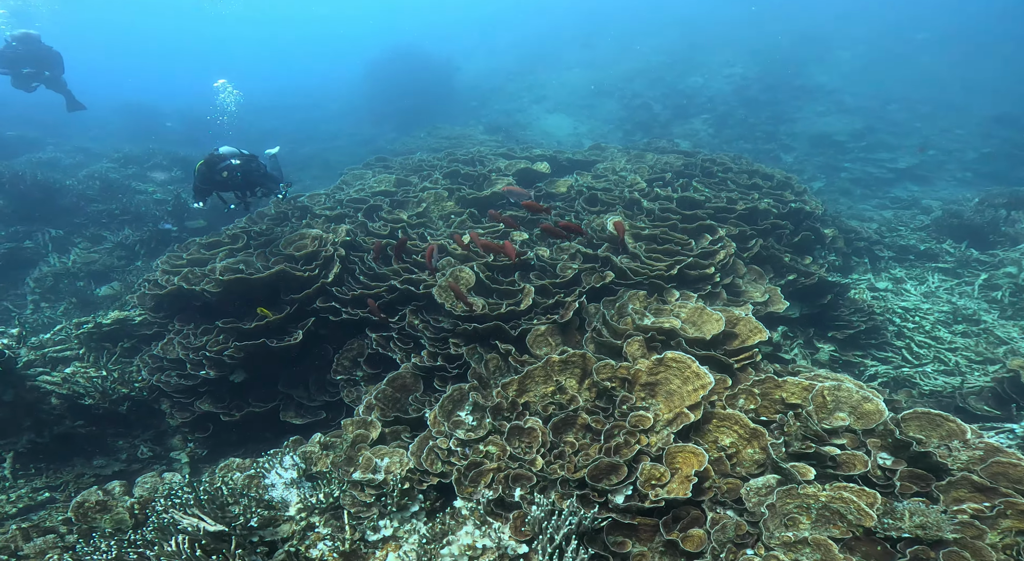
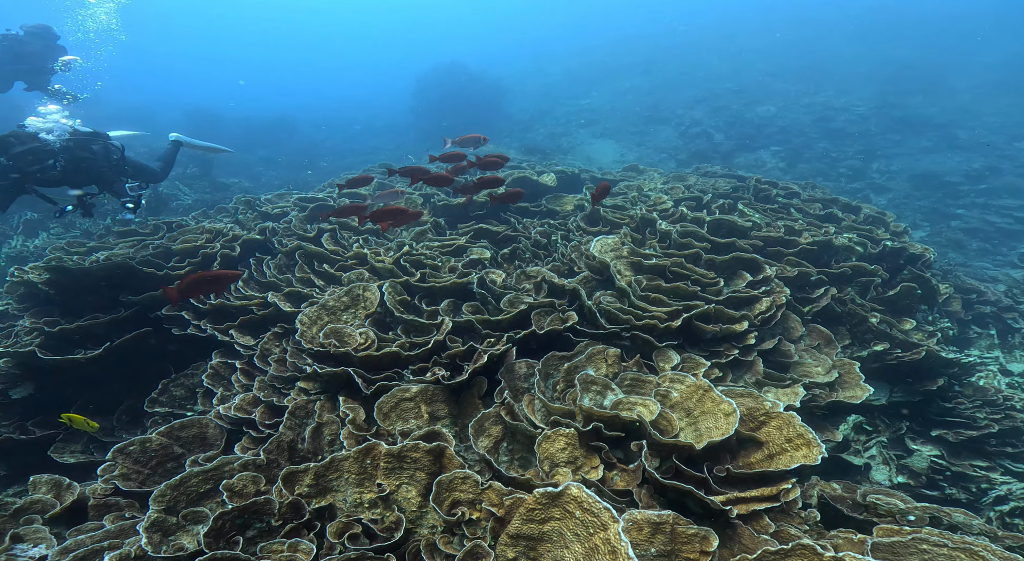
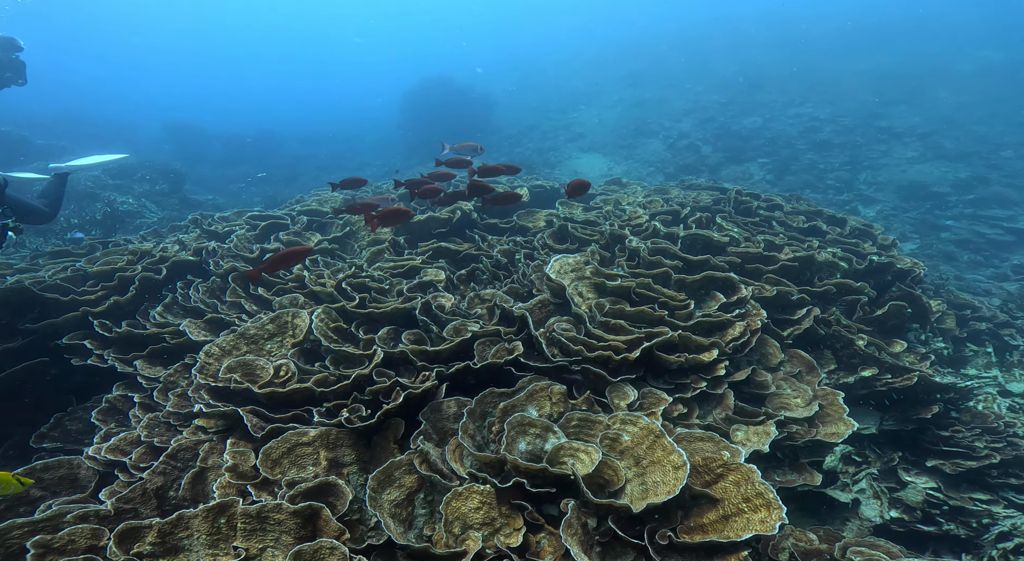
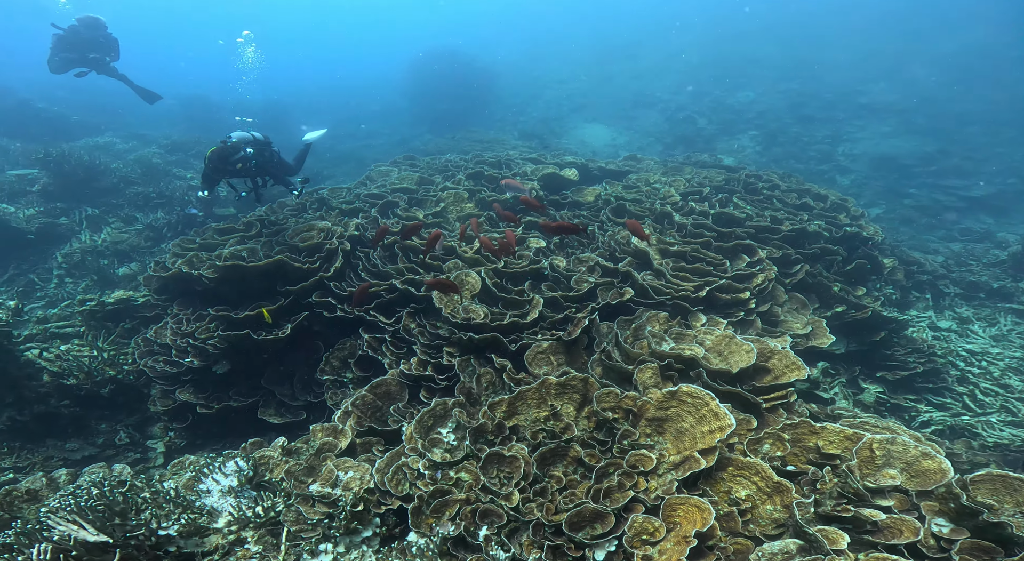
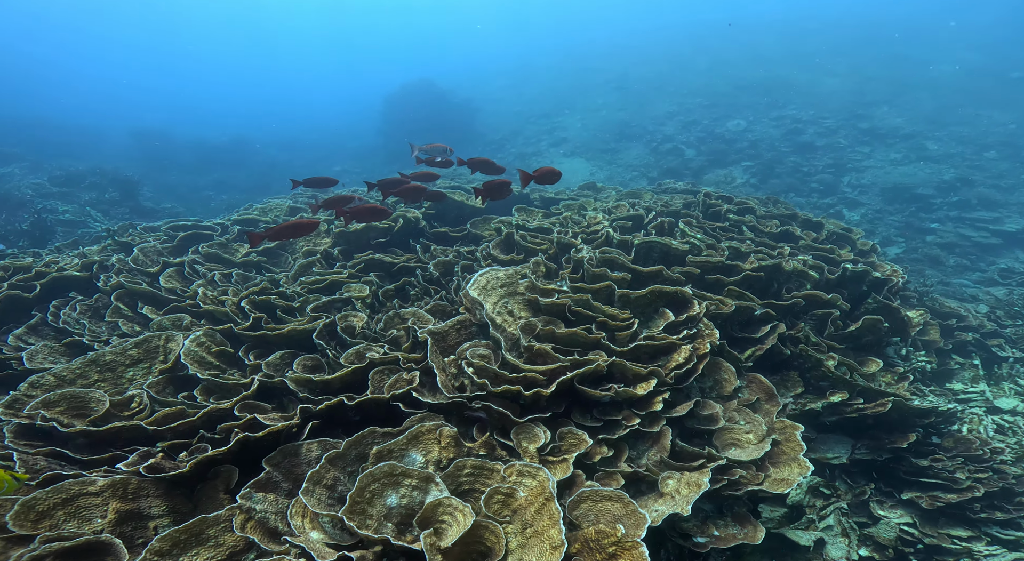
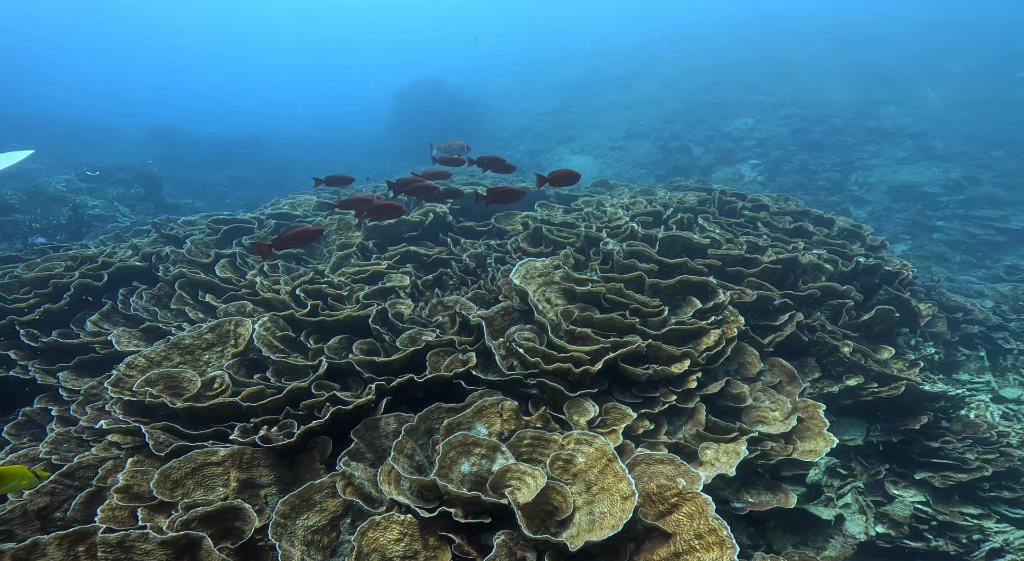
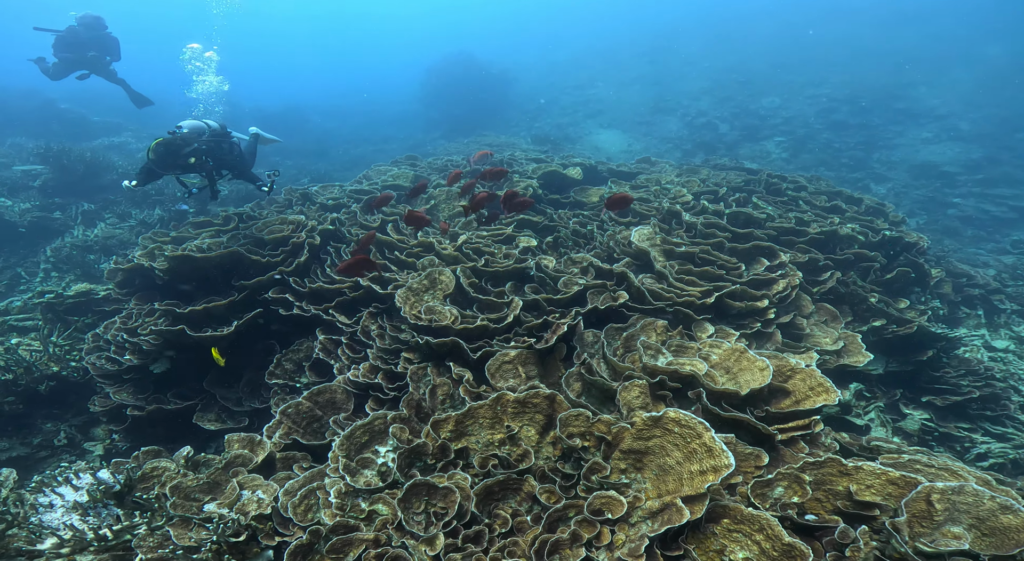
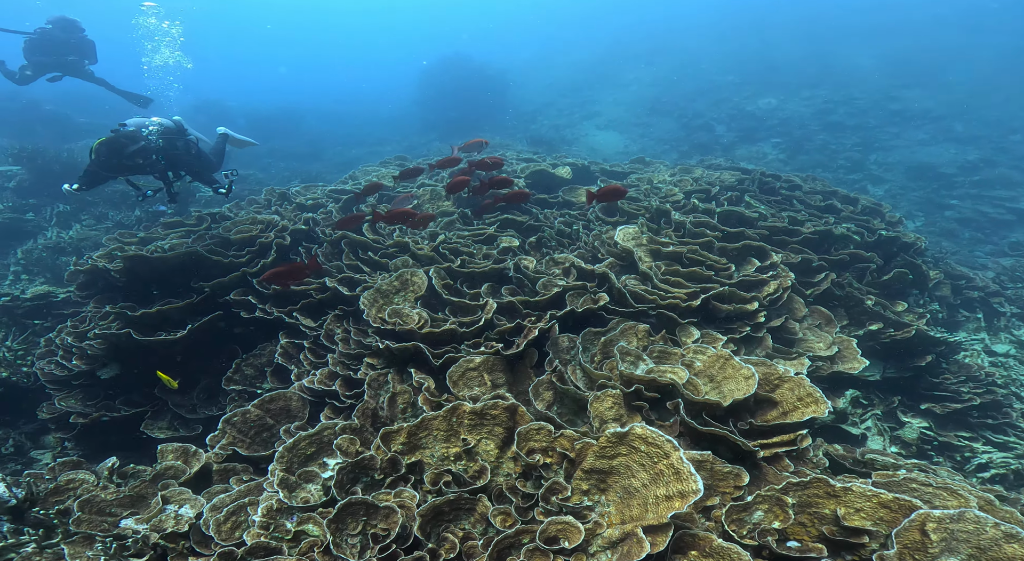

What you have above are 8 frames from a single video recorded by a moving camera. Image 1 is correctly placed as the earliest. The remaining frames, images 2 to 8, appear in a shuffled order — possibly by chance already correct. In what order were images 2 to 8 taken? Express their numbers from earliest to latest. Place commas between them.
4, 7, 8, 2, 3, 6, 5
